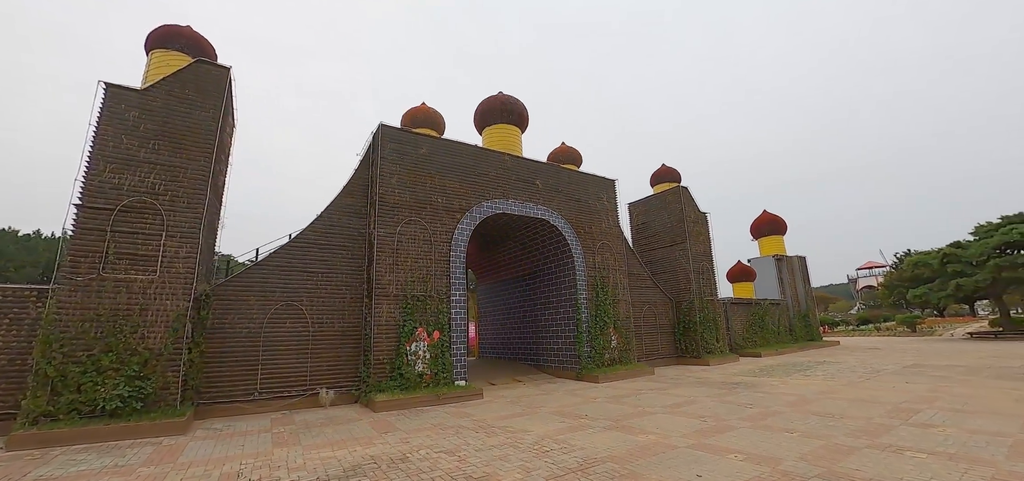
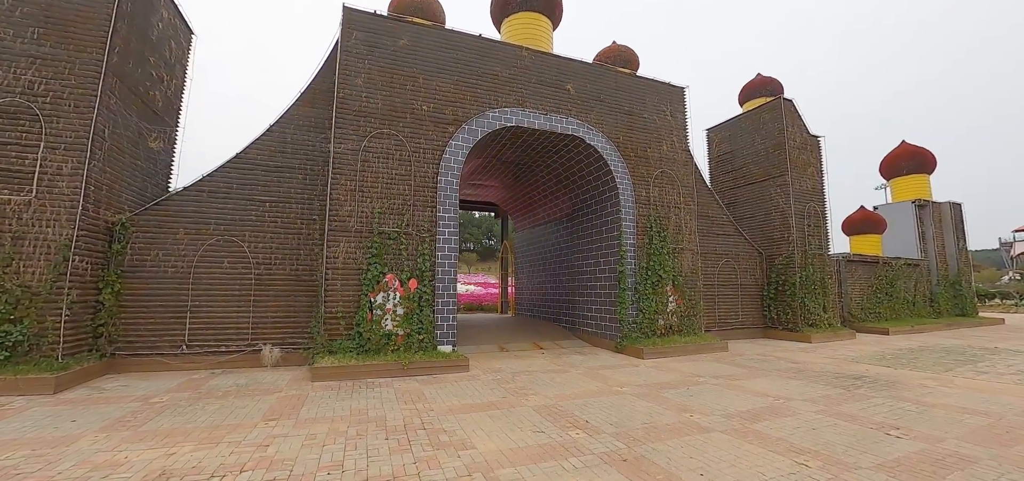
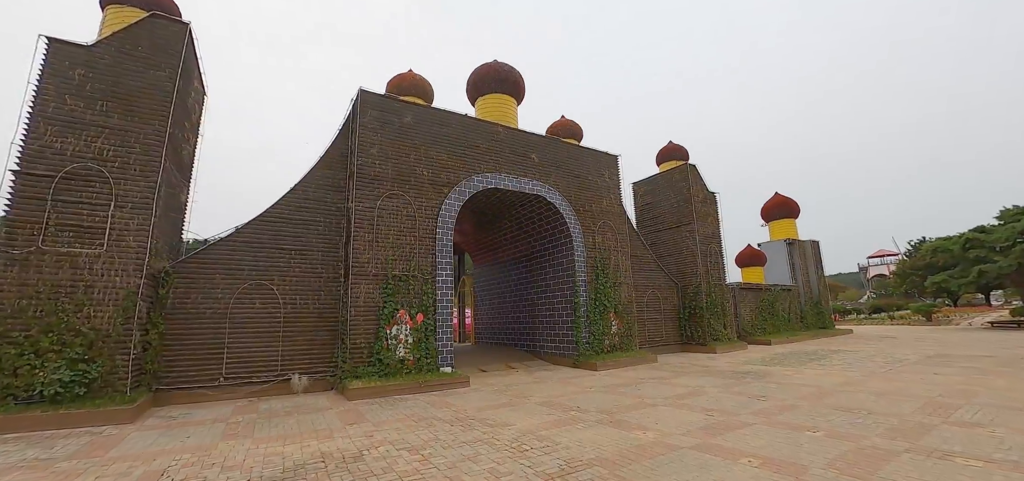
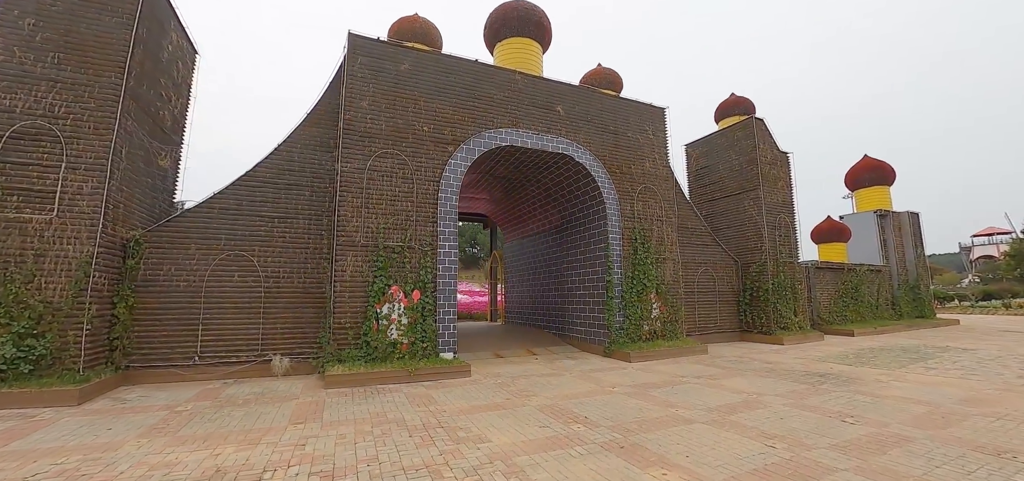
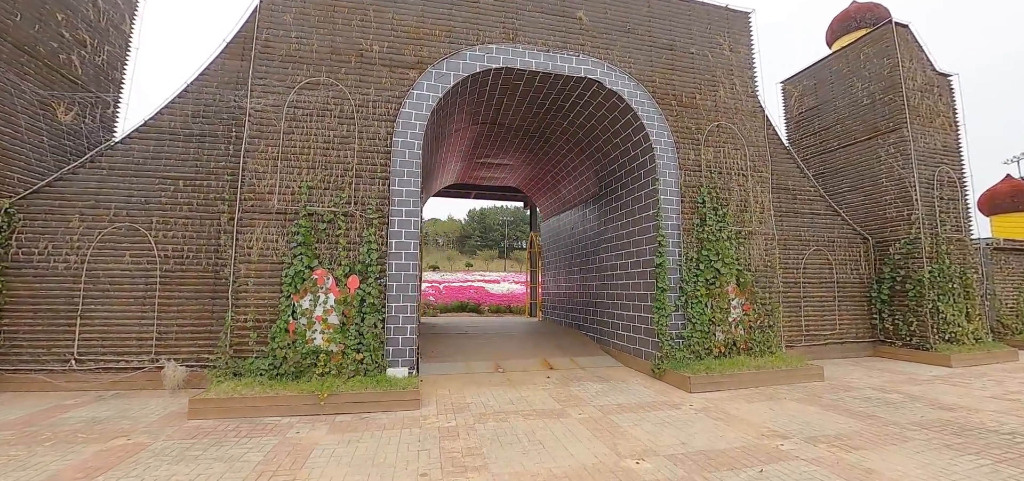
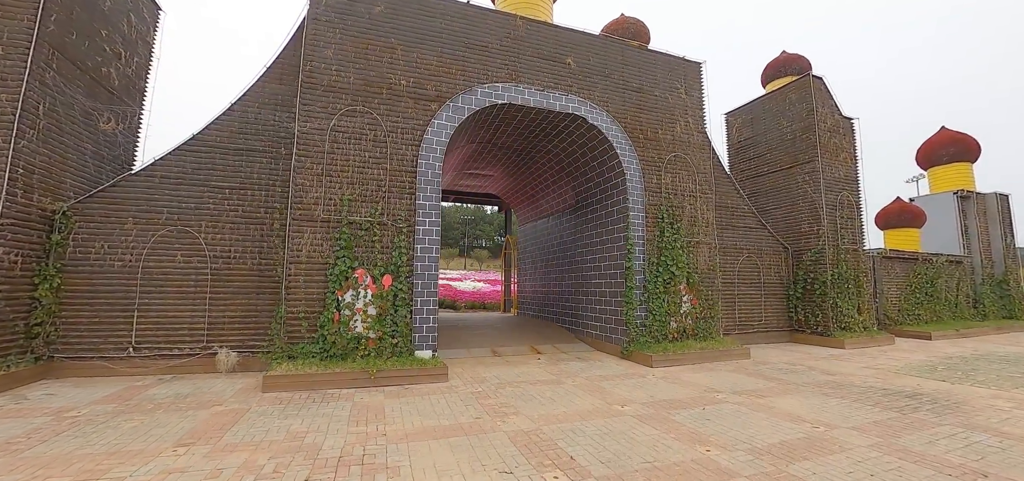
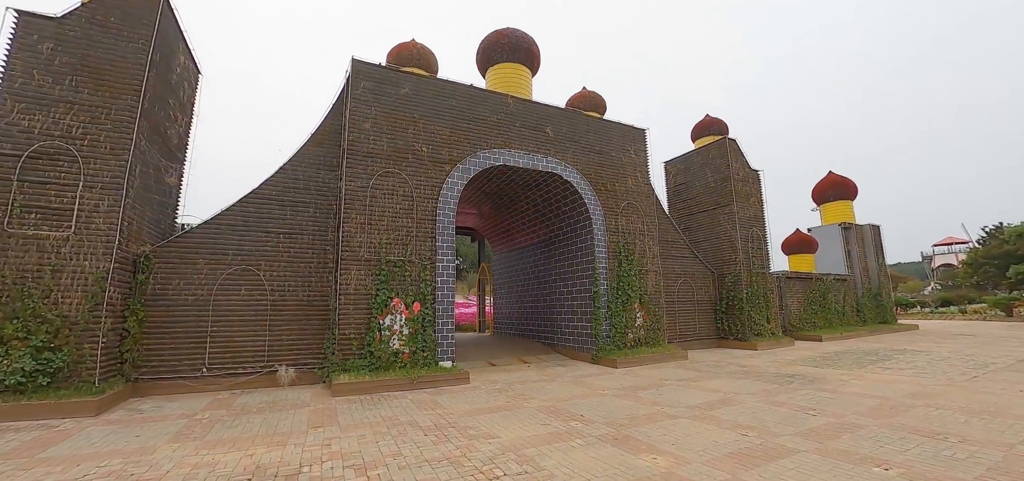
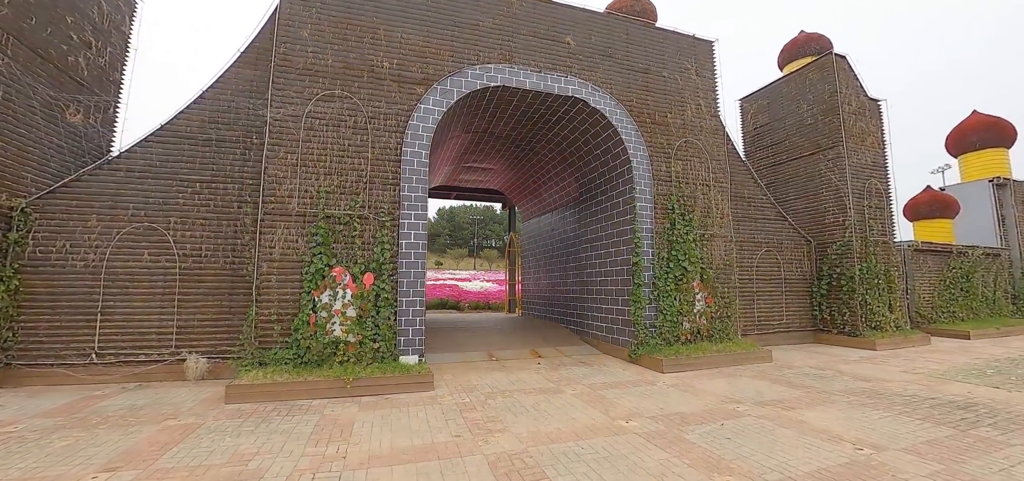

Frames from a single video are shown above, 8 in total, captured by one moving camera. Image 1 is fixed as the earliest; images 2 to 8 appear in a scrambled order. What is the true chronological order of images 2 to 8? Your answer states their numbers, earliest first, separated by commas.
3, 7, 4, 2, 6, 8, 5
